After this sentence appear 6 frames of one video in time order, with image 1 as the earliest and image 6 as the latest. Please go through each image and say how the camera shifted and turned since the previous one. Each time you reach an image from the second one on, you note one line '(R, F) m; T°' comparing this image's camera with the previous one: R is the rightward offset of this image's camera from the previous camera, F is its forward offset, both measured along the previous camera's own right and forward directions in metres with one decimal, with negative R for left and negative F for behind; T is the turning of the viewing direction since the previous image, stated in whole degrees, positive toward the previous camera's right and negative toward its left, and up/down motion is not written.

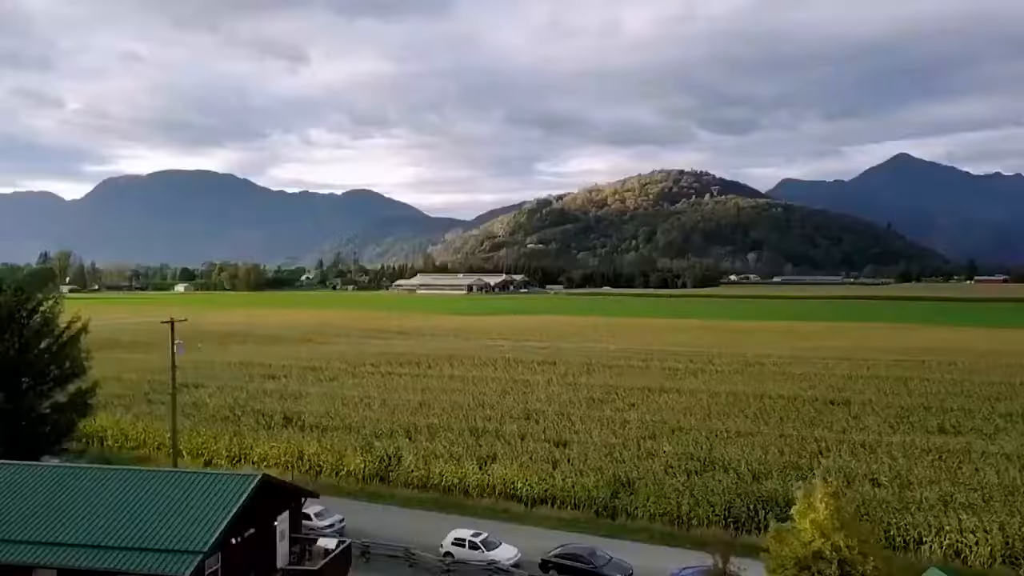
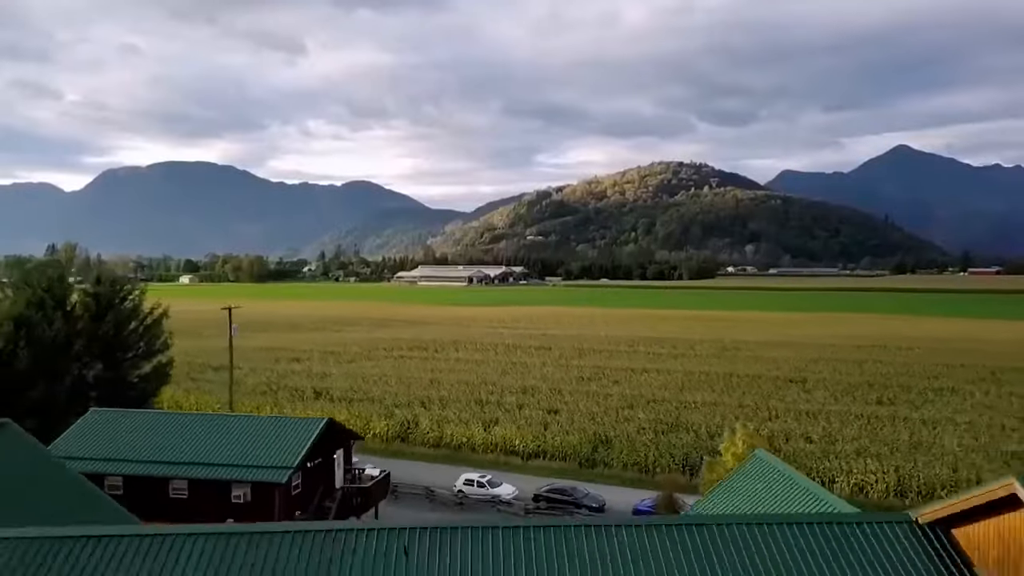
(0.0, -4.9) m; 0°
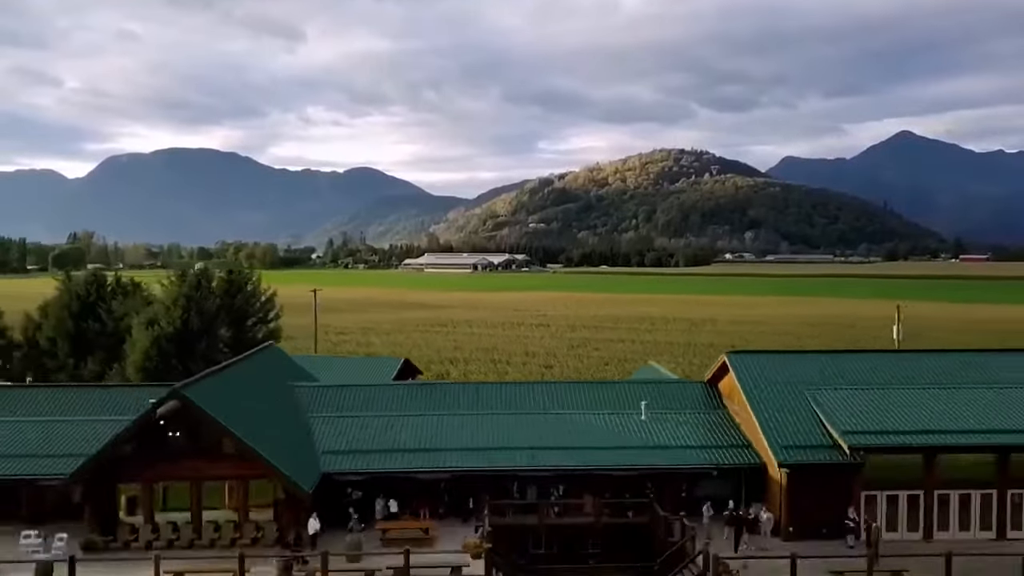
(-0.2, -10.9) m; 0°
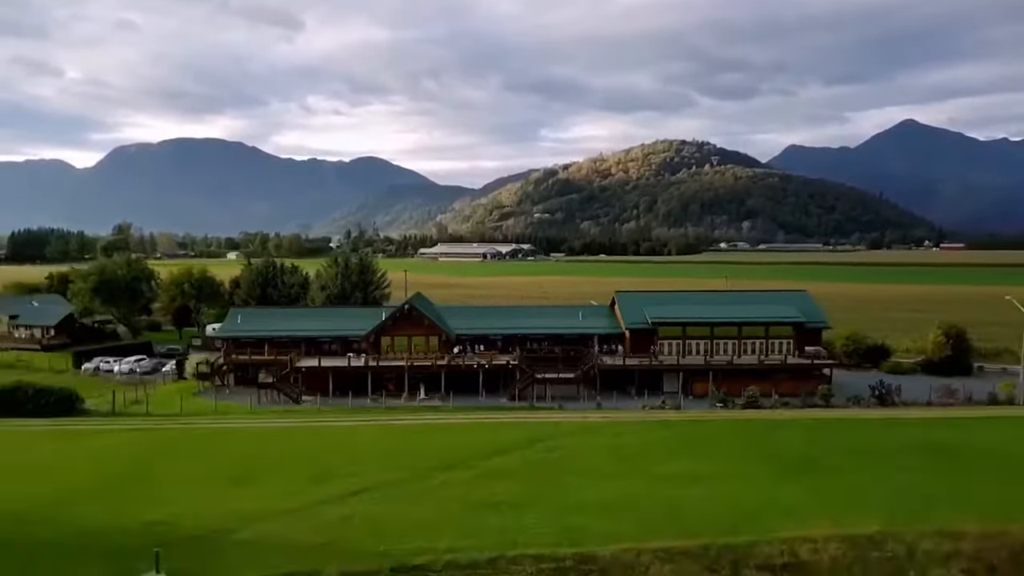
(-0.6, -25.7) m; 0°
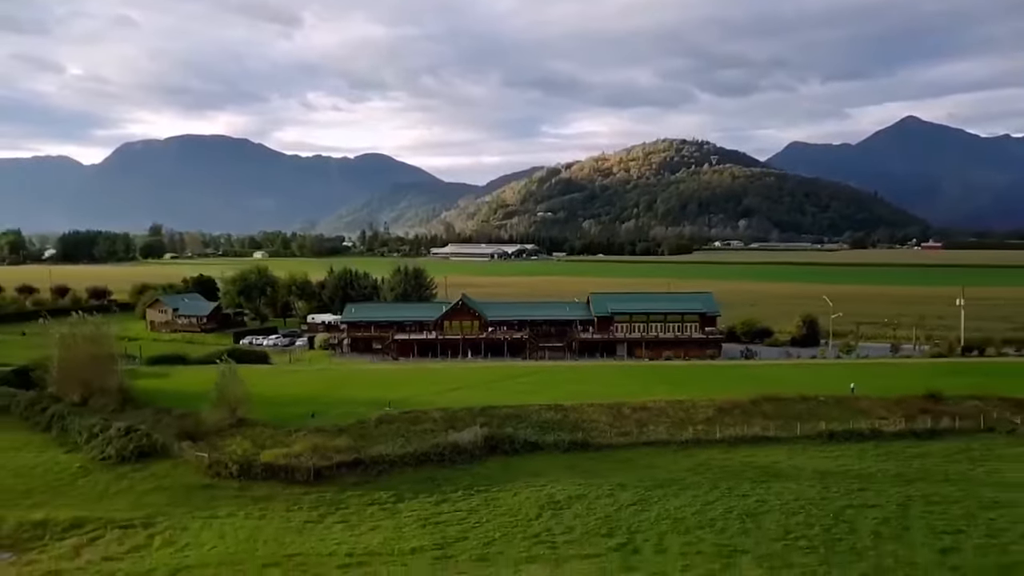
(-0.9, -25.3) m; 0°
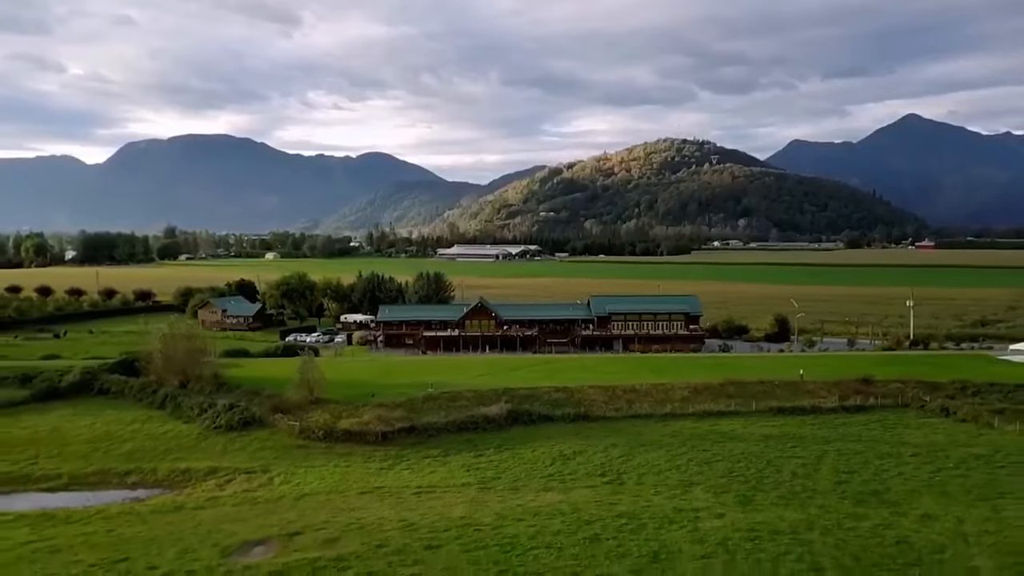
(-1.1, -10.9) m; 0°
